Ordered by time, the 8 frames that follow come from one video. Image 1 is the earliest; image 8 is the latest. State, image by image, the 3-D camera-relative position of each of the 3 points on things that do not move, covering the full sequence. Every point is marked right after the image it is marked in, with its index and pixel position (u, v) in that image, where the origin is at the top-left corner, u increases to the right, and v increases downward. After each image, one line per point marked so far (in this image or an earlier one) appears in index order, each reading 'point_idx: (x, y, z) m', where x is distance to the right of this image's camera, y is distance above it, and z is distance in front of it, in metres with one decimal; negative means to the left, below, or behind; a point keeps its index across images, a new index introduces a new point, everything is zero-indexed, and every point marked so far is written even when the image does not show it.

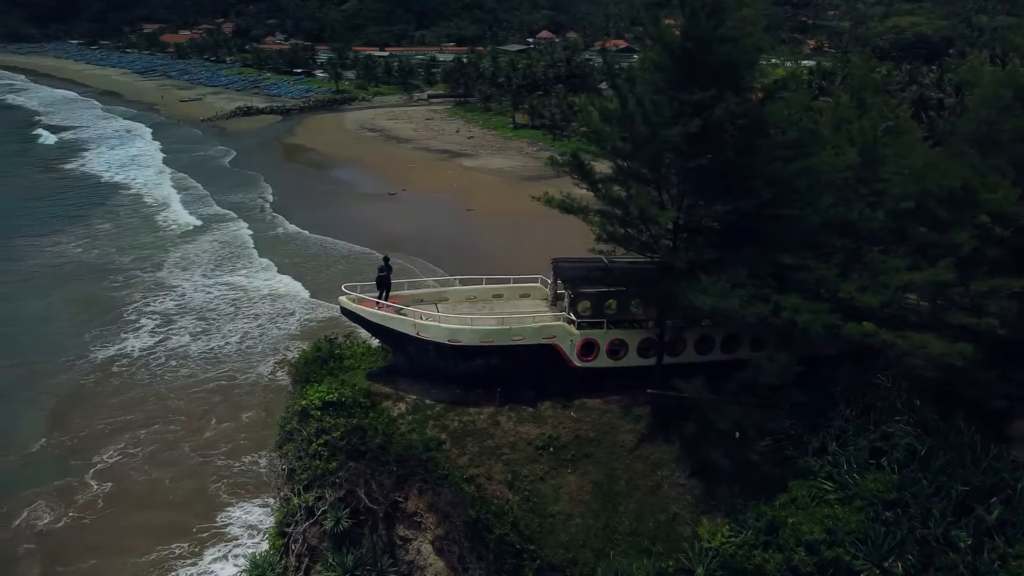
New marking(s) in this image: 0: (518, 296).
0: (0.0, -0.2, +11.4) m
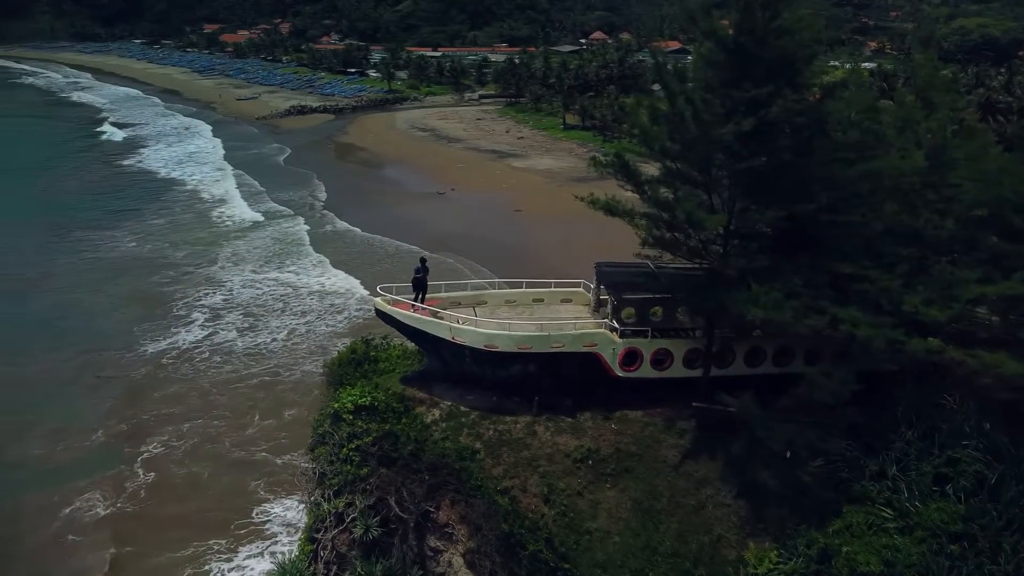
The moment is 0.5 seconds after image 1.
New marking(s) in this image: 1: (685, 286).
0: (+0.6, -0.2, +11.1) m
1: (+1.9, 0.0, +9.2) m
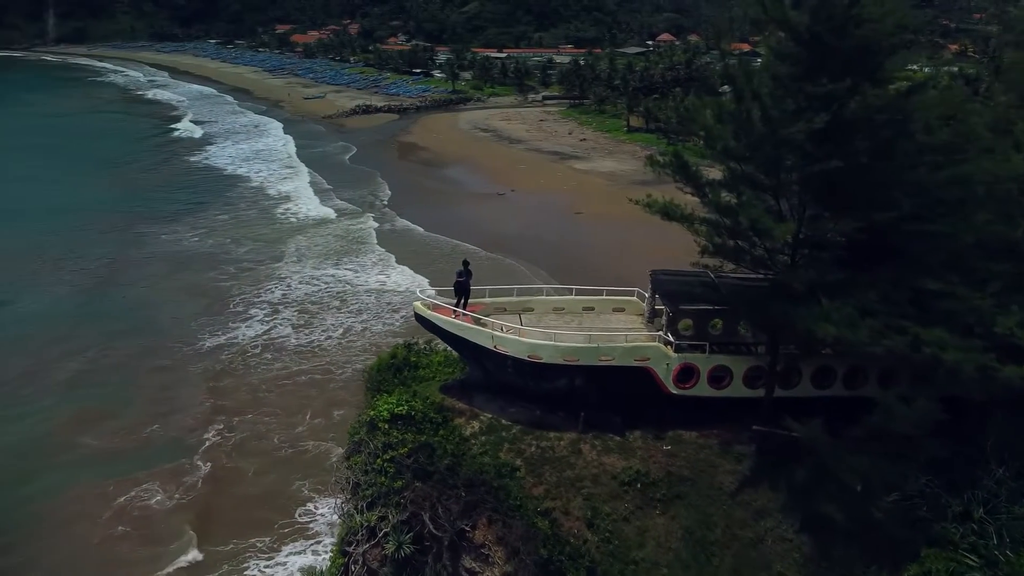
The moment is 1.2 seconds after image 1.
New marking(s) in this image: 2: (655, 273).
0: (+1.3, -0.3, +10.6) m
1: (+2.5, -0.1, +8.6) m
2: (+1.7, +0.2, +9.7) m
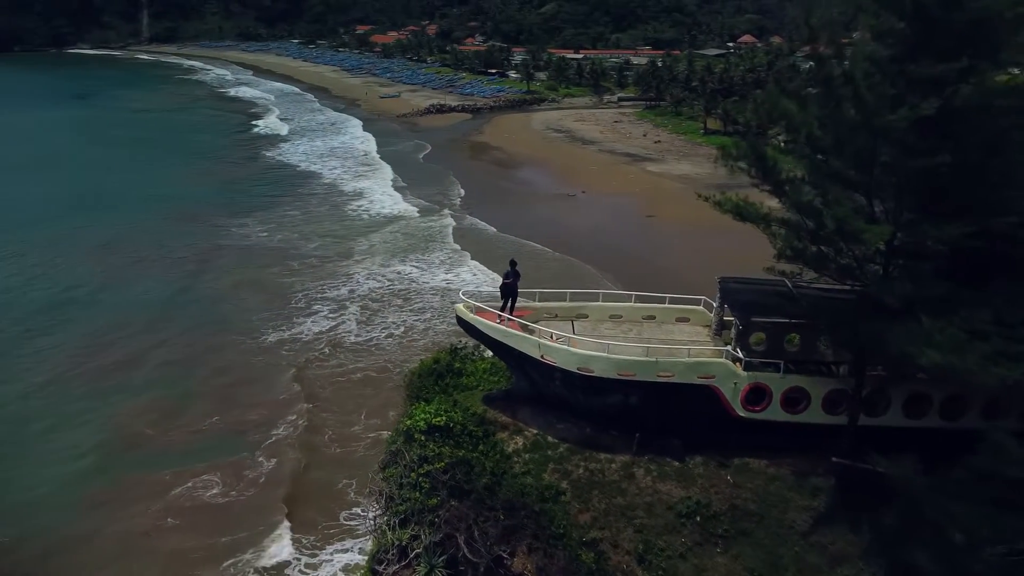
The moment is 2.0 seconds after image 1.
0: (+2.0, -0.4, +9.8) m
1: (+3.0, -0.2, +7.7) m
2: (+2.3, +0.1, +8.8) m
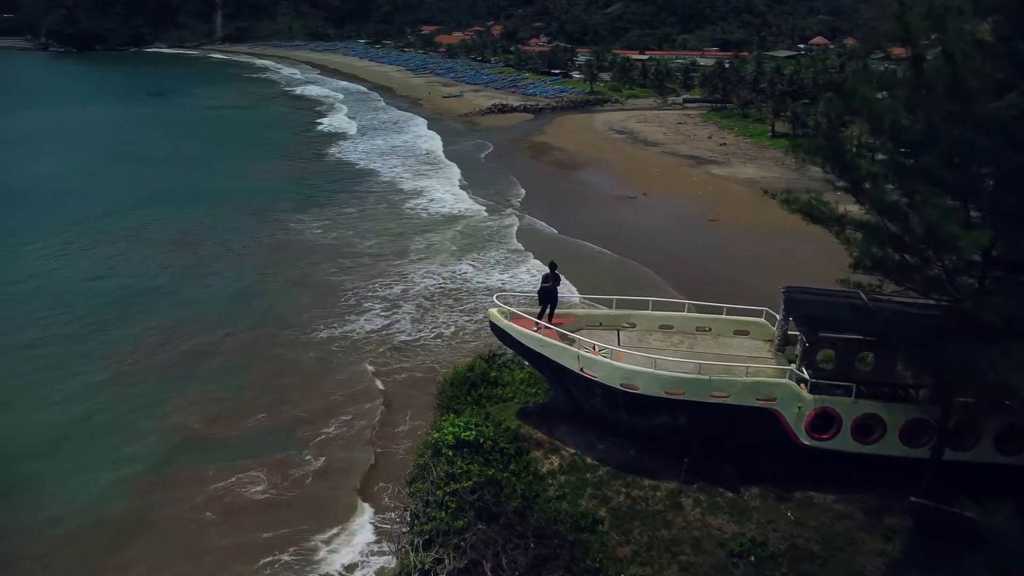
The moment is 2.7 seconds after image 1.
0: (+2.5, -0.5, +9.1) m
1: (+3.3, -0.3, +6.9) m
2: (+2.8, 0.0, +8.1) m
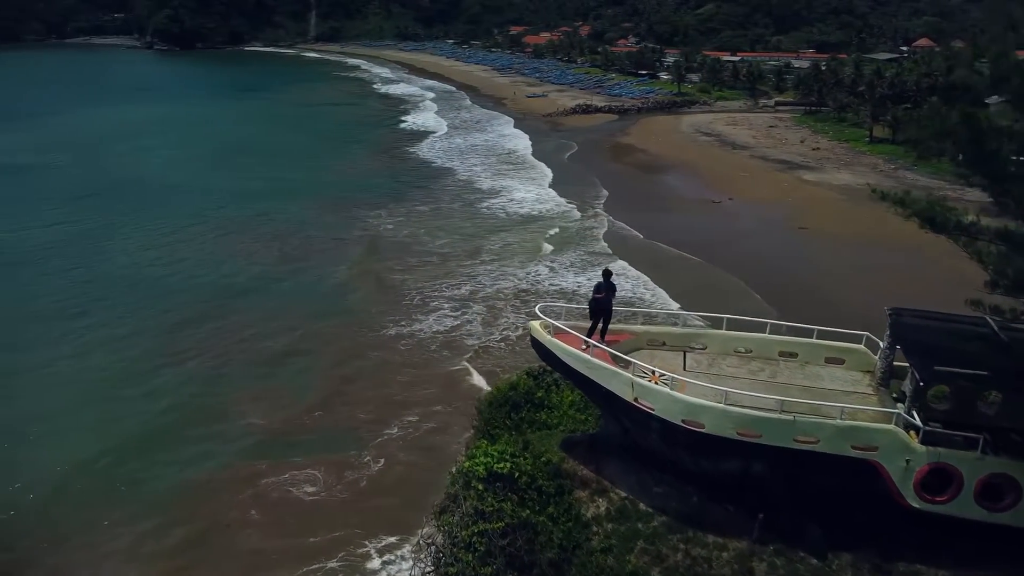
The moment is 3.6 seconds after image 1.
0: (+3.0, -0.6, +7.9) m
1: (+3.7, -0.5, +5.6) m
2: (+3.2, -0.2, +6.9) m
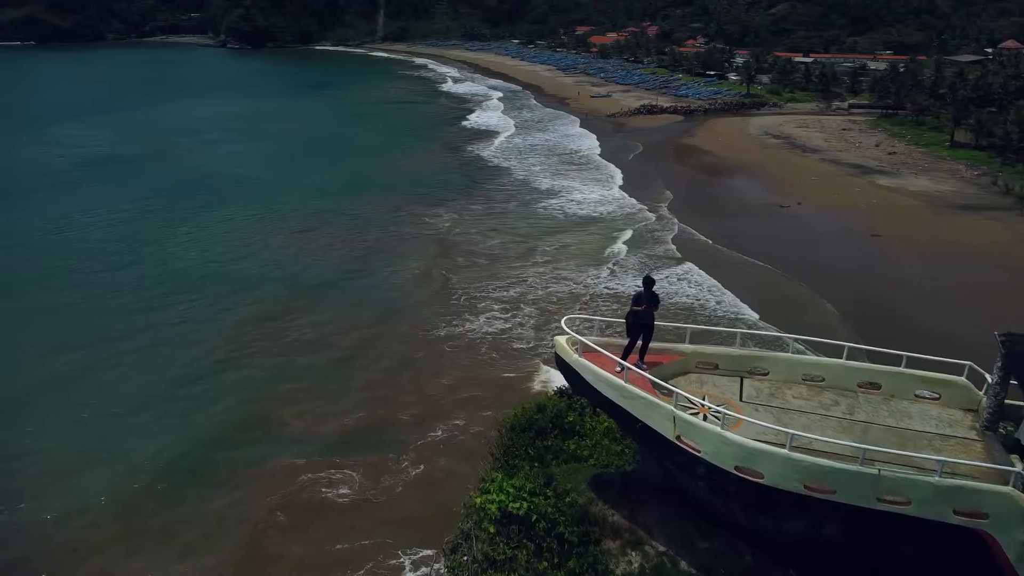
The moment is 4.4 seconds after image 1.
0: (+3.3, -0.8, +6.8) m
1: (+3.8, -0.7, +4.5) m
2: (+3.5, -0.3, +5.8) m
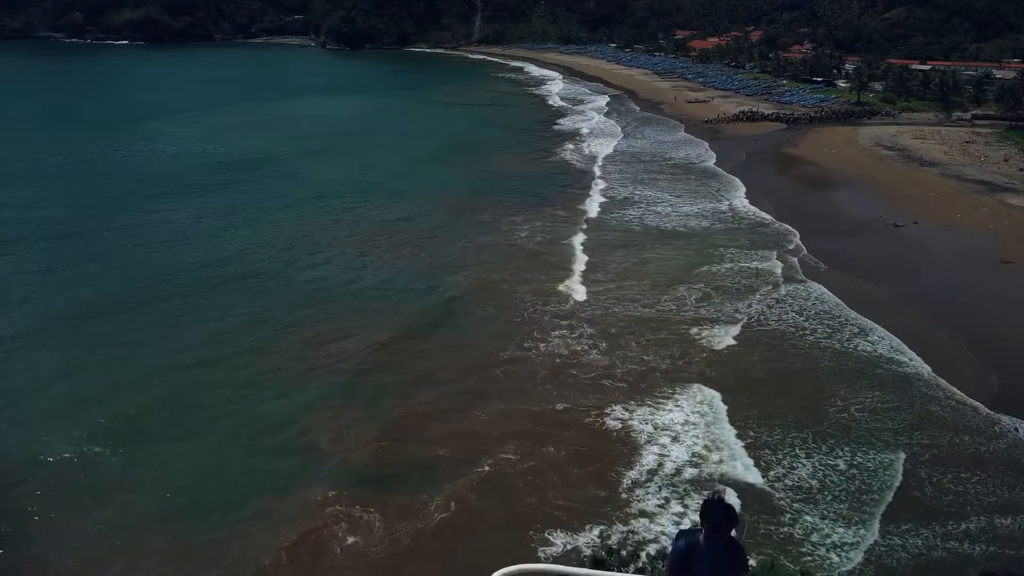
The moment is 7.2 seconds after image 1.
0: (+3.2, -1.4, +3.9) m
1: (+3.5, -1.3, +1.5) m
2: (+3.3, -0.9, +2.8) m
